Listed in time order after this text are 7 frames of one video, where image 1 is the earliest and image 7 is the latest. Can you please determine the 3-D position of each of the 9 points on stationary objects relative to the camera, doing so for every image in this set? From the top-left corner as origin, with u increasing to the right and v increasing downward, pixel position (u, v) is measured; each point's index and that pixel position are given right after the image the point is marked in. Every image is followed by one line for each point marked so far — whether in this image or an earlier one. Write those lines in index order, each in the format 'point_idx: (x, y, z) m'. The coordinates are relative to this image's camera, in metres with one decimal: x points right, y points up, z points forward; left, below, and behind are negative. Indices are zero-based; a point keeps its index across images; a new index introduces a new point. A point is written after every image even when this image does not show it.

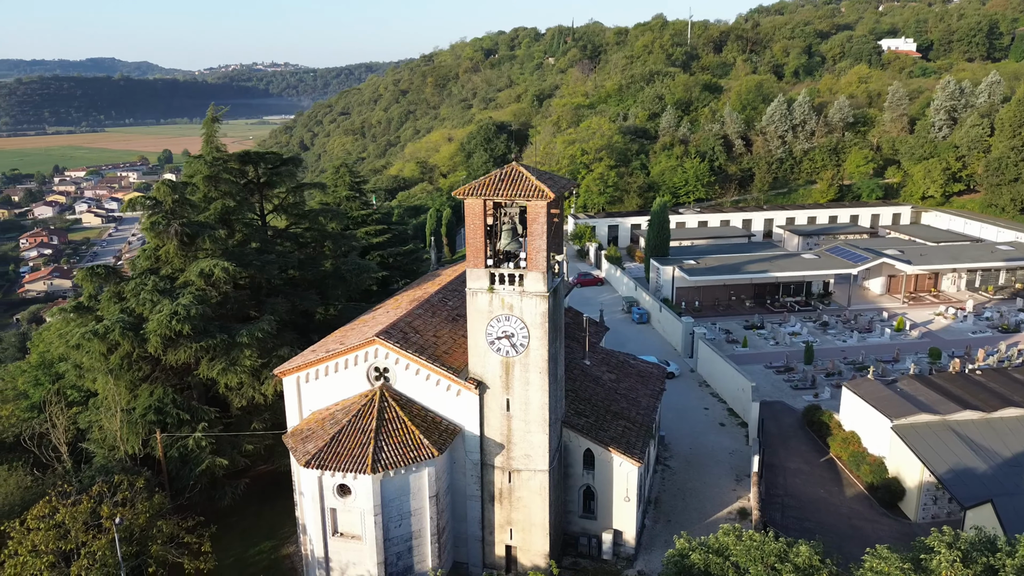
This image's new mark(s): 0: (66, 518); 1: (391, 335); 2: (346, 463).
0: (-10.3, -5.4, +17.0) m
1: (-3.2, -1.2, +19.4) m
2: (-3.9, -4.1, +17.6) m
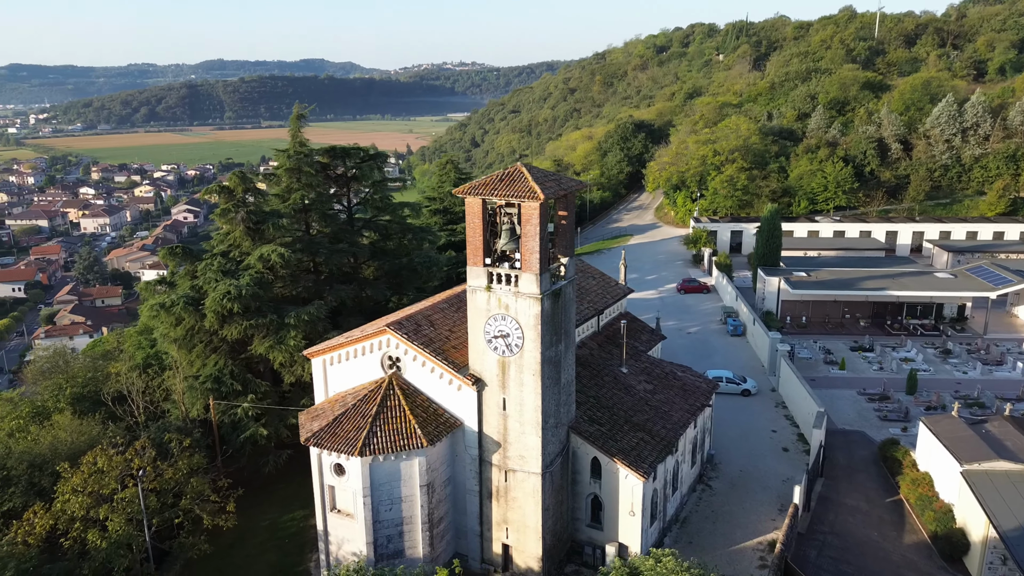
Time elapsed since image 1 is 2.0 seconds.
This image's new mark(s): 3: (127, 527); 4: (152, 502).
0: (-10.7, -4.8, +19.4) m
1: (-3.0, -1.0, +20.1) m
2: (-4.3, -3.9, +18.5) m
3: (-9.8, -6.1, +18.7) m
4: (-9.7, -5.8, +19.9) m
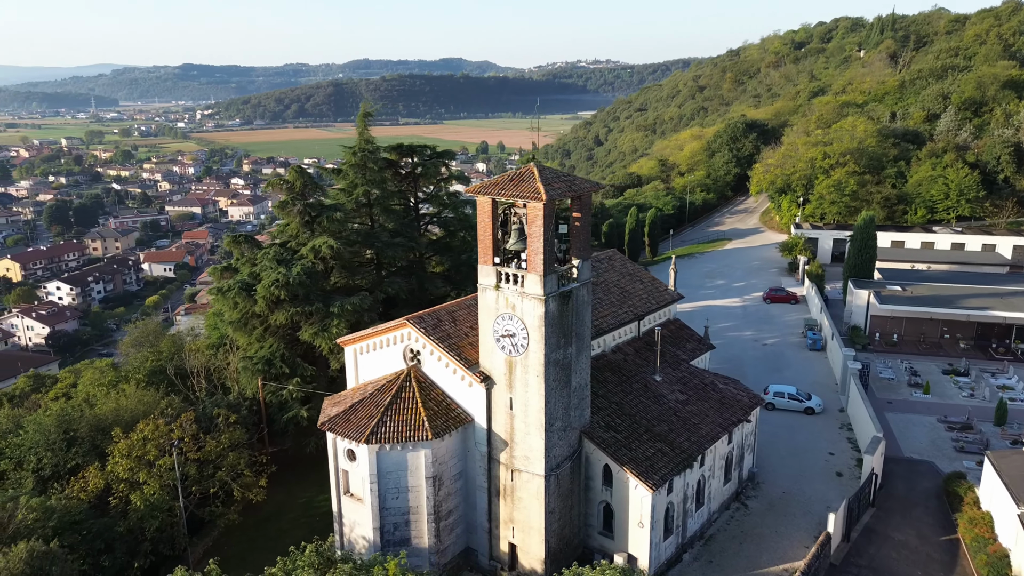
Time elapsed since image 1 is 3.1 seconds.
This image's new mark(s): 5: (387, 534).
0: (-10.4, -4.3, +21.2) m
1: (-2.5, -0.9, +20.6) m
2: (-4.2, -3.7, +19.2) m
3: (-9.6, -5.6, +20.3) m
4: (-9.4, -5.4, +21.5) m
5: (-3.3, -6.6, +19.7) m
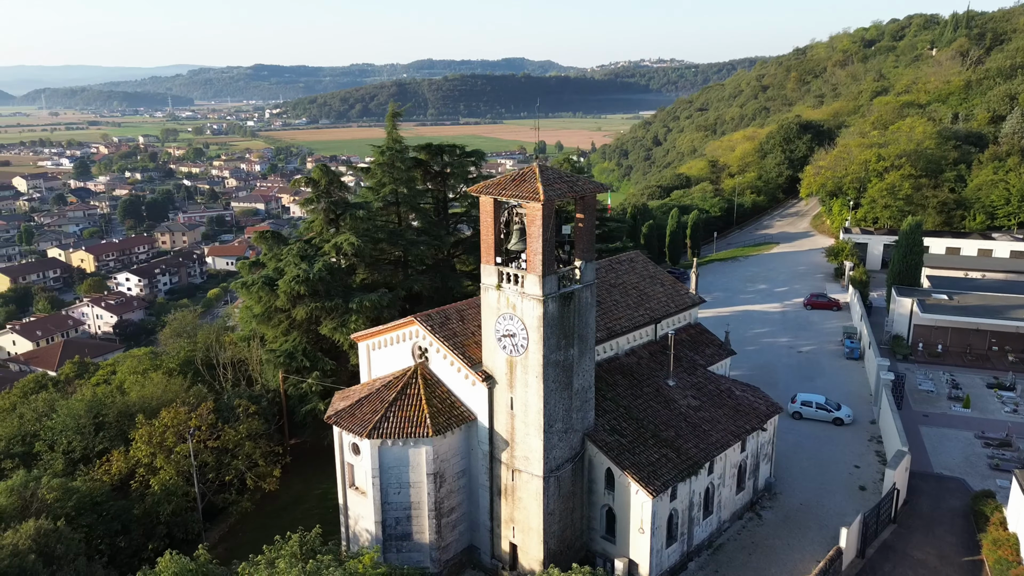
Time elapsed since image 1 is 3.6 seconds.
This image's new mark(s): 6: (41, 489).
0: (-10.2, -4.1, +22.0) m
1: (-2.3, -0.9, +20.8) m
2: (-4.2, -3.6, +19.6) m
3: (-9.5, -5.4, +21.1) m
4: (-9.2, -5.2, +22.2) m
5: (-3.3, -6.5, +19.9) m
6: (-12.4, -5.3, +19.3) m
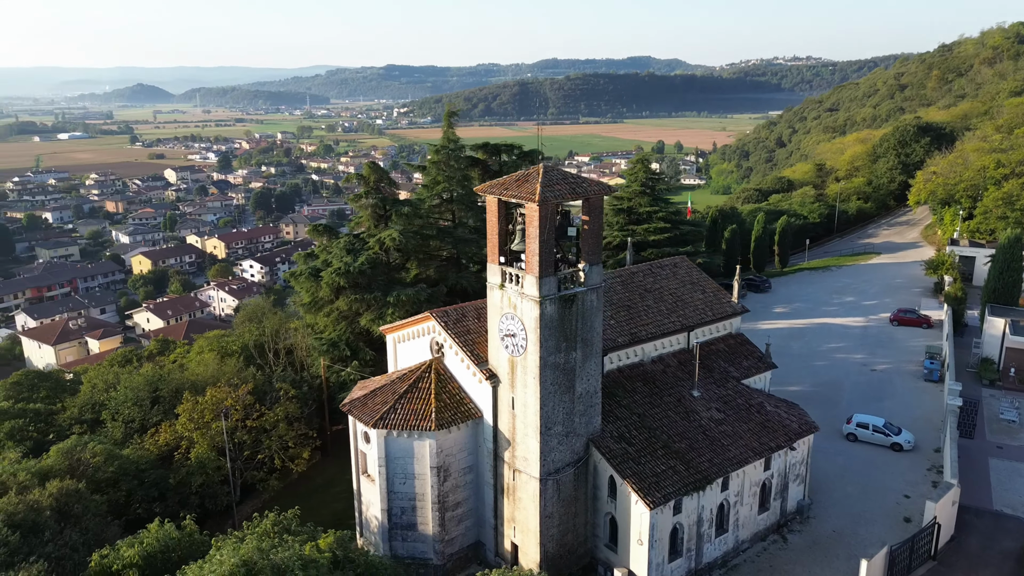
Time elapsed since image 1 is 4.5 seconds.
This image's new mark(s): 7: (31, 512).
0: (-9.7, -3.6, +23.6) m
1: (-1.9, -0.8, +21.2) m
2: (-4.0, -3.4, +20.2) m
3: (-9.2, -5.1, +22.6) m
4: (-8.7, -4.8, +23.7) m
5: (-3.3, -6.4, +20.5) m
6: (-12.3, -4.8, +21.2) m
7: (-10.4, -4.9, +15.8) m
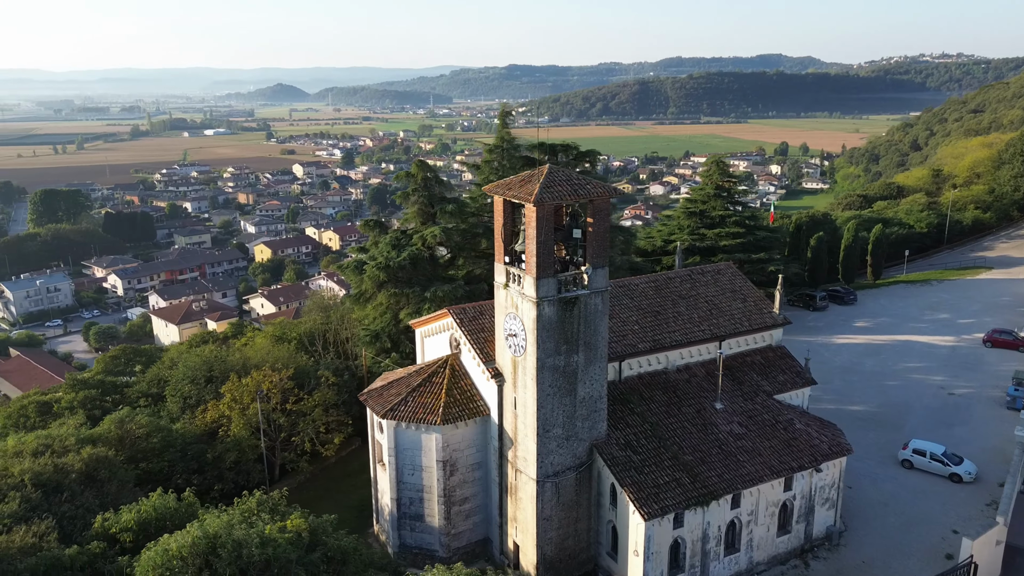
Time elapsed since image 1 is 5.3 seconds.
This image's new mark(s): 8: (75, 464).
0: (-8.9, -3.3, +25.0) m
1: (-1.4, -0.7, +21.5) m
2: (-3.8, -3.3, +20.9) m
3: (-8.6, -4.7, +23.9) m
4: (-7.9, -4.5, +24.9) m
5: (-3.1, -6.2, +21.0) m
6: (-11.8, -4.3, +23.1) m
7: (-10.8, -4.4, +17.5) m
8: (-10.7, -4.3, +18.0) m
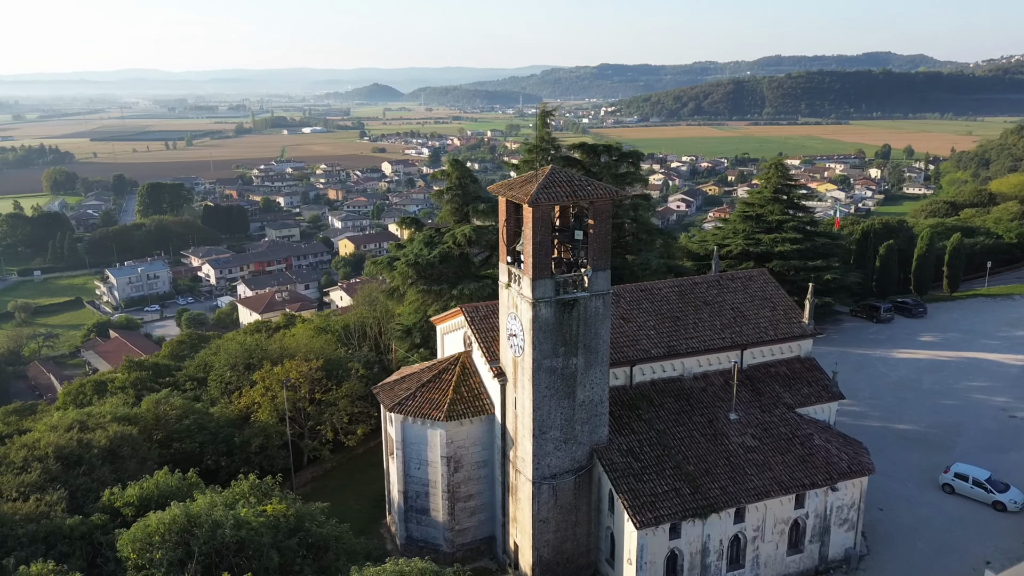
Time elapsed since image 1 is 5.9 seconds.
0: (-8.1, -3.0, +26.0) m
1: (-1.1, -0.7, +21.6) m
2: (-3.6, -3.2, +21.3) m
3: (-8.0, -4.4, +24.9) m
4: (-7.3, -4.2, +25.8) m
5: (-3.0, -6.1, +21.4) m
6: (-11.3, -3.9, +24.4) m
7: (-10.9, -4.1, +18.7) m
8: (-10.8, -3.9, +19.3) m
